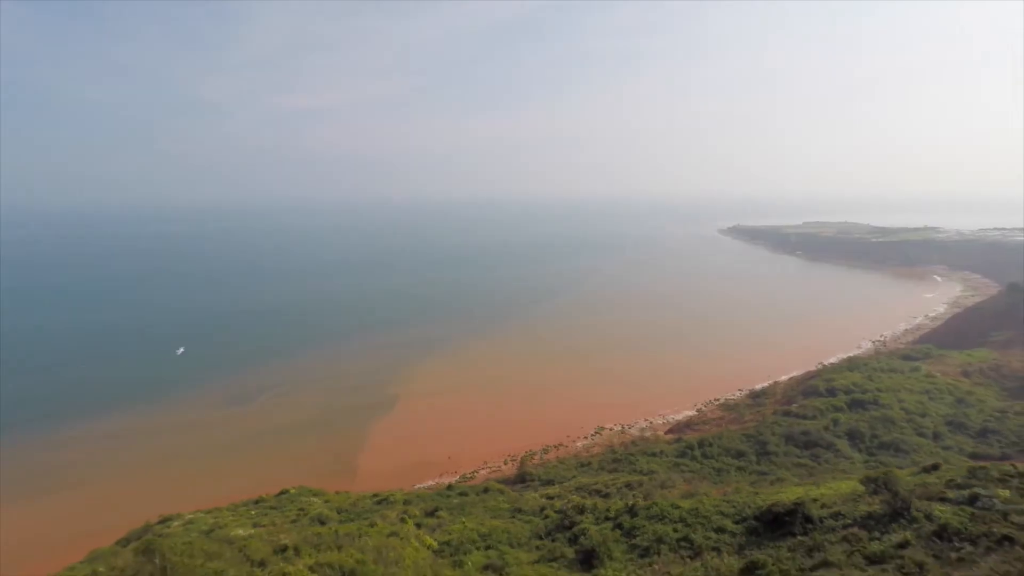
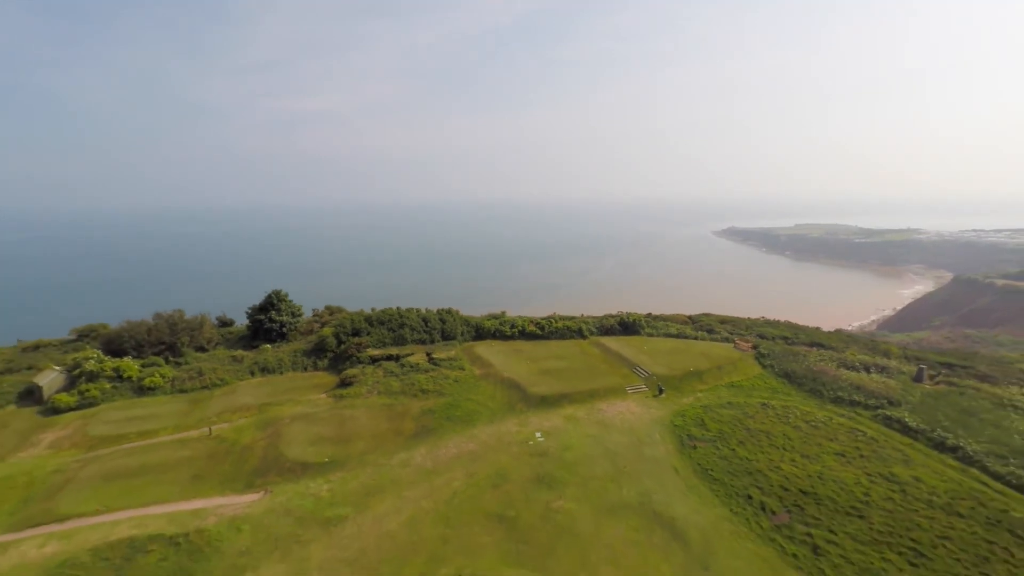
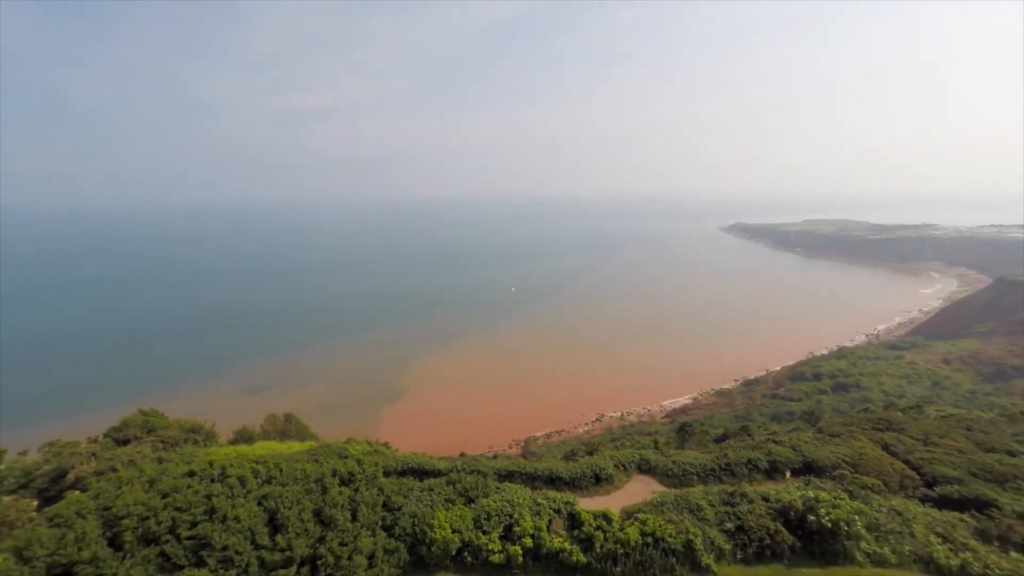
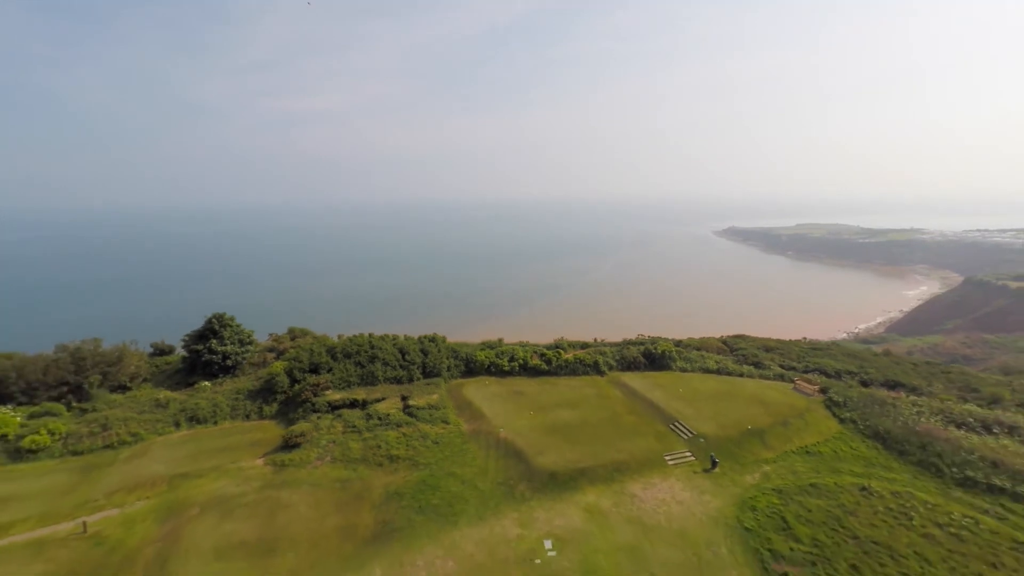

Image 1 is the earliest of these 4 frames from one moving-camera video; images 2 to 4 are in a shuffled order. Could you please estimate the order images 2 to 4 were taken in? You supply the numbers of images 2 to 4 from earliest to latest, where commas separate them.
3, 4, 2
